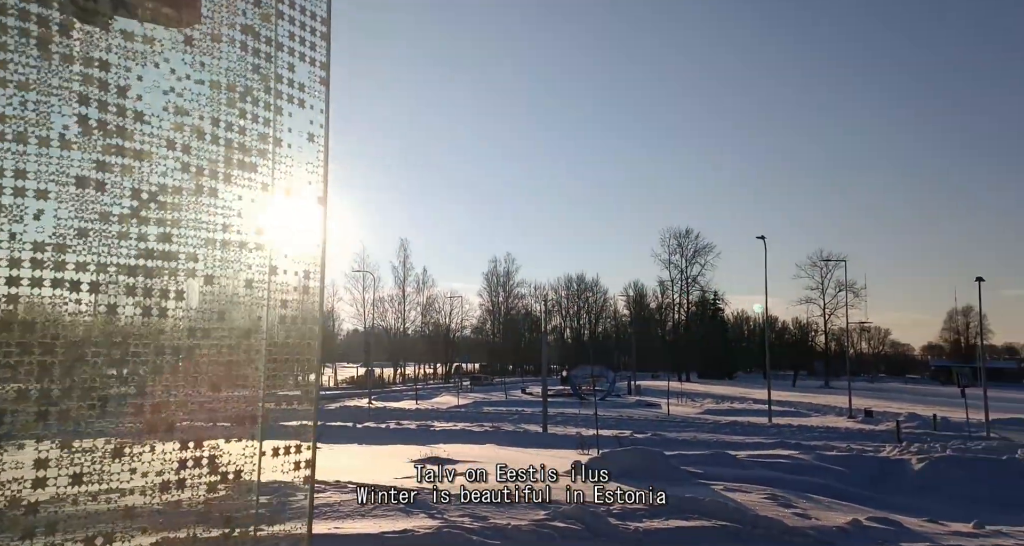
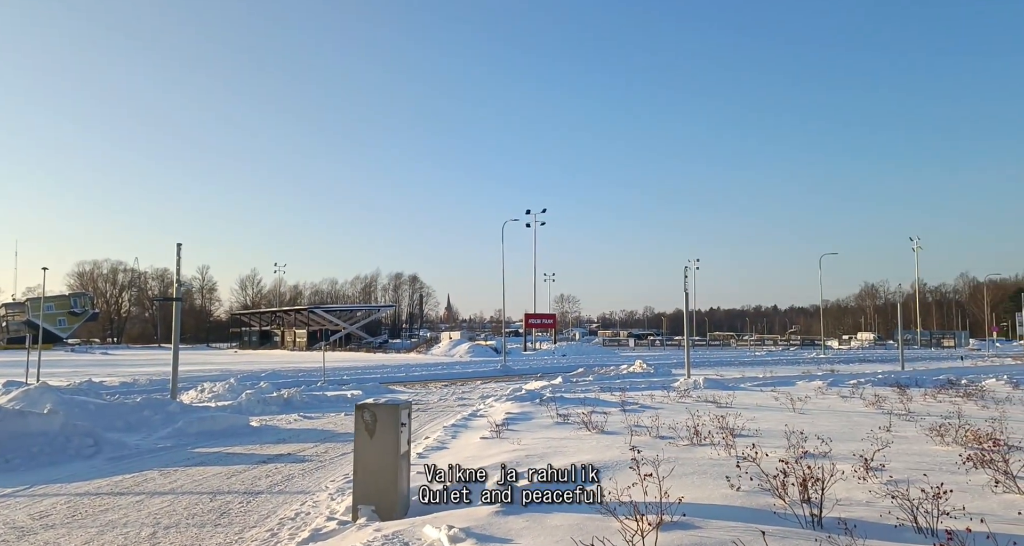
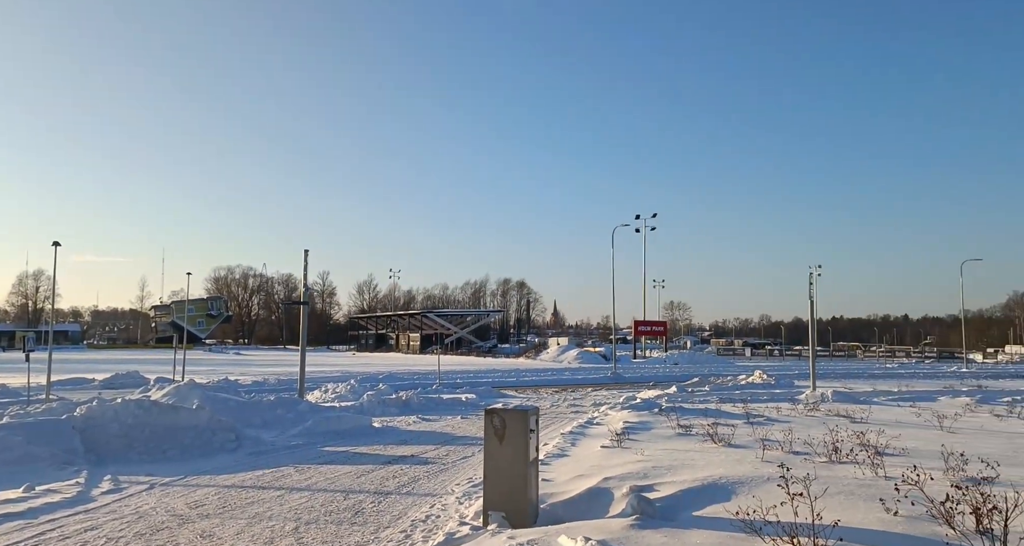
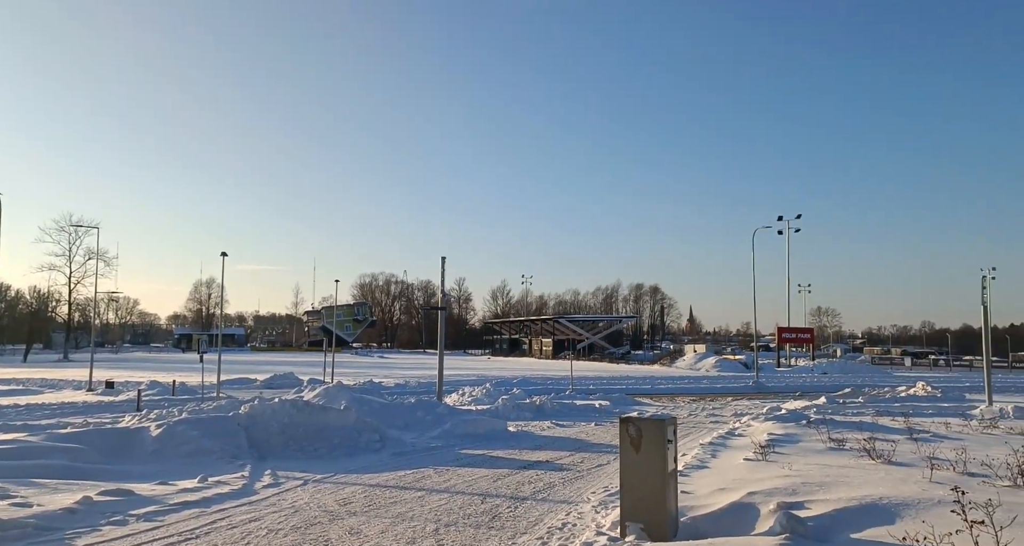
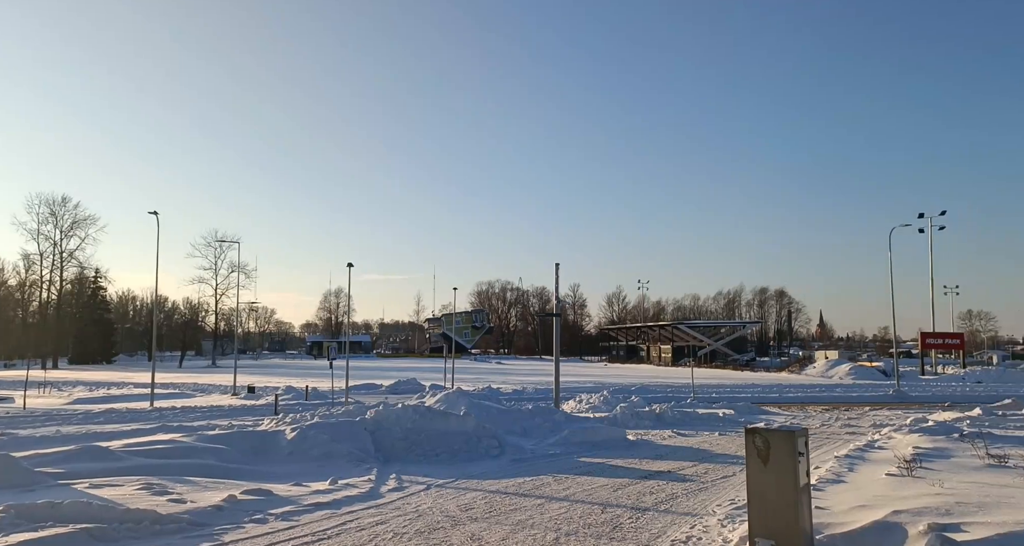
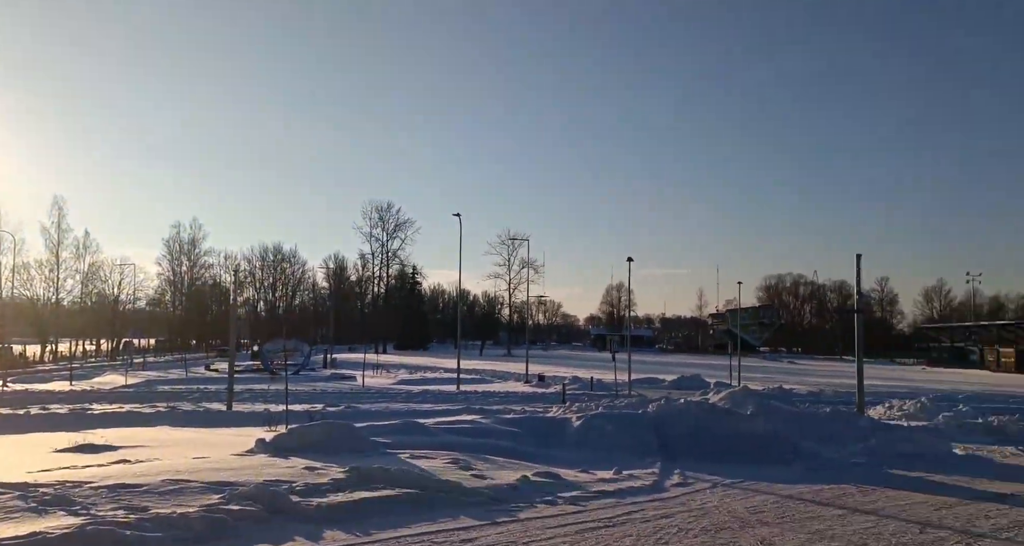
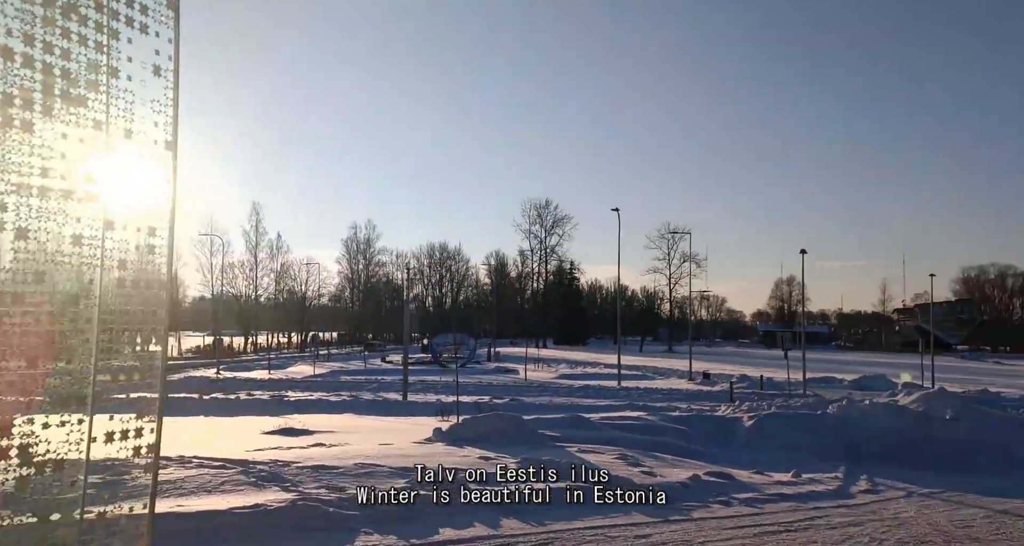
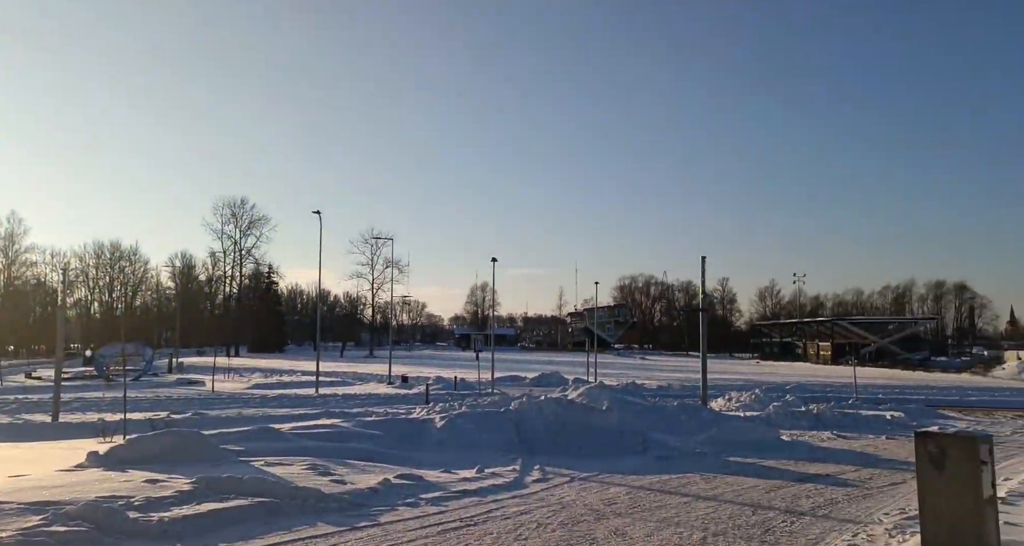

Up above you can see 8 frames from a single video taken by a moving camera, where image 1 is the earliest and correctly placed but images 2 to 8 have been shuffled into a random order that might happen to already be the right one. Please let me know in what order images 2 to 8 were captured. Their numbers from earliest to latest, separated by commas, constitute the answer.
7, 6, 8, 5, 4, 3, 2
